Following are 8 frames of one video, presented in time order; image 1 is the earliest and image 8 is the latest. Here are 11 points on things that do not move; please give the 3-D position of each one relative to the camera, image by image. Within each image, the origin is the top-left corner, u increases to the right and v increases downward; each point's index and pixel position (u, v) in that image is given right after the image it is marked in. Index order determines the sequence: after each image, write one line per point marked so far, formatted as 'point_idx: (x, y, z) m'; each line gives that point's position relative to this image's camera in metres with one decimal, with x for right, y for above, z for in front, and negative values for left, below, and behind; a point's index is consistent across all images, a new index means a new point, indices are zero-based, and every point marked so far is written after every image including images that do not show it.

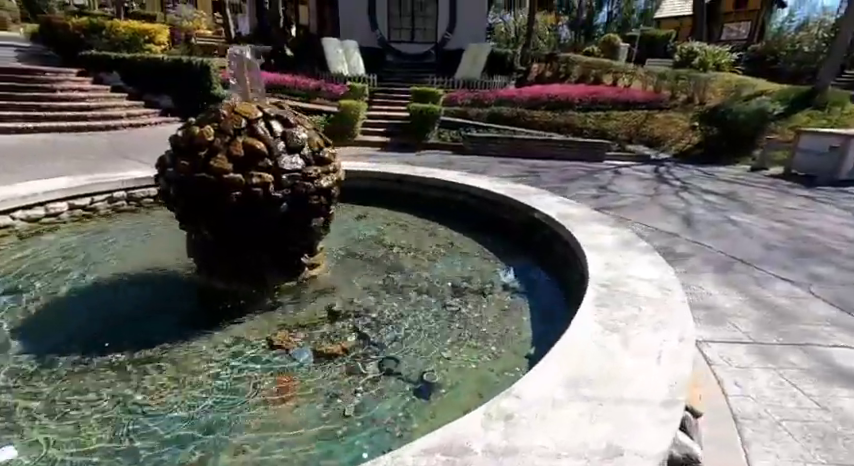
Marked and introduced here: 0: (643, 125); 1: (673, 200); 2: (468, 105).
0: (+6.3, +3.2, +12.3) m
1: (+3.8, +0.5, +6.5) m
2: (+1.2, +4.0, +13.2) m
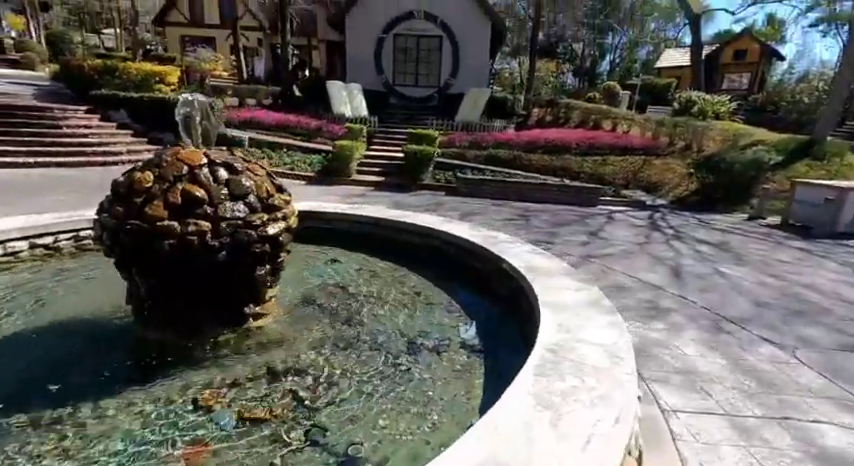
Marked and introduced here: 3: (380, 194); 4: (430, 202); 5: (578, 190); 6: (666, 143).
0: (+6.3, +1.8, +12.3) m
1: (+3.5, -0.2, +6.3) m
2: (+1.2, +2.8, +13.3) m
3: (-1.0, +0.9, +9.3) m
4: (+0.1, +0.7, +9.0) m
5: (+3.5, +1.0, +9.7) m
6: (+7.9, +3.0, +13.9) m
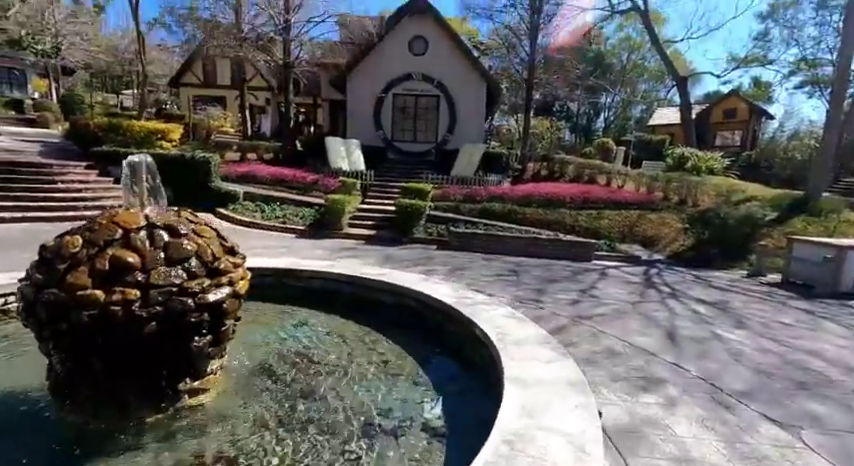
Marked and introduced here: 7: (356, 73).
0: (+6.1, +0.2, +12.2) m
1: (+3.3, -1.1, +6.1) m
2: (+1.0, +1.0, +13.4) m
3: (-1.2, -0.3, +9.2) m
4: (-0.2, -0.5, +8.8) m
5: (+3.3, -0.2, +9.6) m
6: (+7.7, +1.2, +13.9) m
7: (-3.2, +7.1, +18.7) m
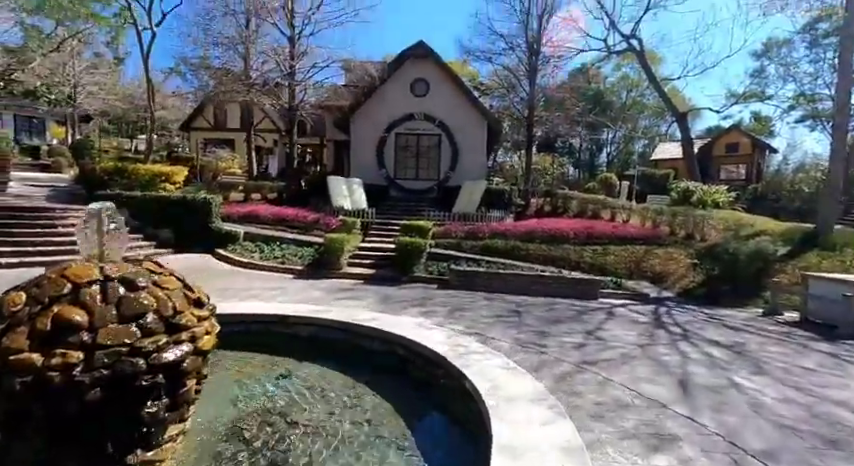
0: (+6.1, -0.8, +11.9) m
1: (+3.3, -1.6, +5.7) m
2: (+1.1, -0.1, +13.2) m
3: (-1.2, -1.2, +9.0) m
4: (-0.2, -1.3, +8.5) m
5: (+3.3, -1.1, +9.3) m
6: (+7.8, 0.0, +13.7) m
7: (-3.1, +5.4, +19.1) m
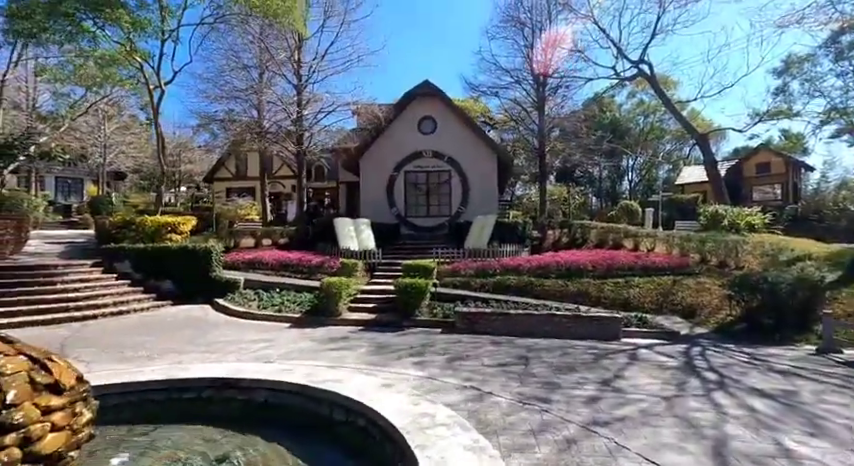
0: (+6.3, -1.5, +10.8) m
1: (+3.1, -2.0, +4.8) m
2: (+1.3, -1.3, +12.5) m
3: (-1.2, -2.0, +8.3) m
4: (-0.1, -2.1, +7.8) m
5: (+3.3, -1.8, +8.4) m
6: (+8.0, -0.8, +12.6) m
7: (-2.7, +3.5, +19.1) m
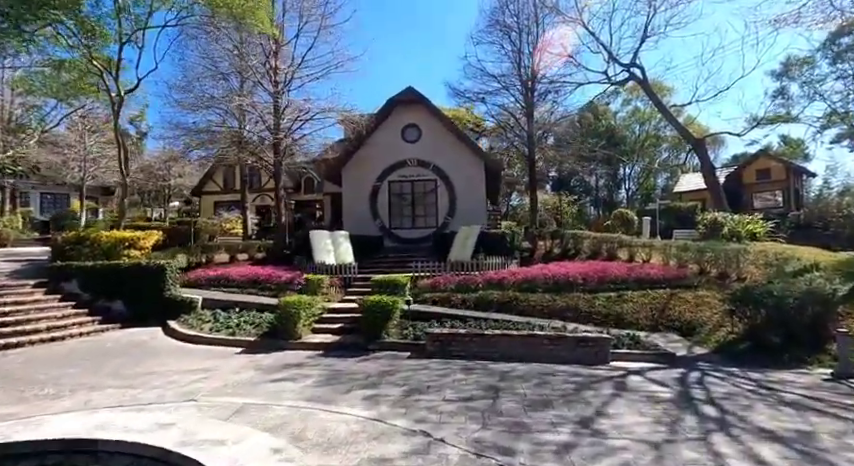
0: (+5.7, -1.8, +9.9) m
1: (+2.5, -2.1, +3.8) m
2: (+0.7, -1.6, +11.6) m
3: (-1.8, -2.3, +7.4) m
4: (-0.8, -2.3, +6.9) m
5: (+2.7, -1.9, +7.5) m
6: (+7.4, -1.1, +11.6) m
7: (-3.4, +3.0, +18.3) m
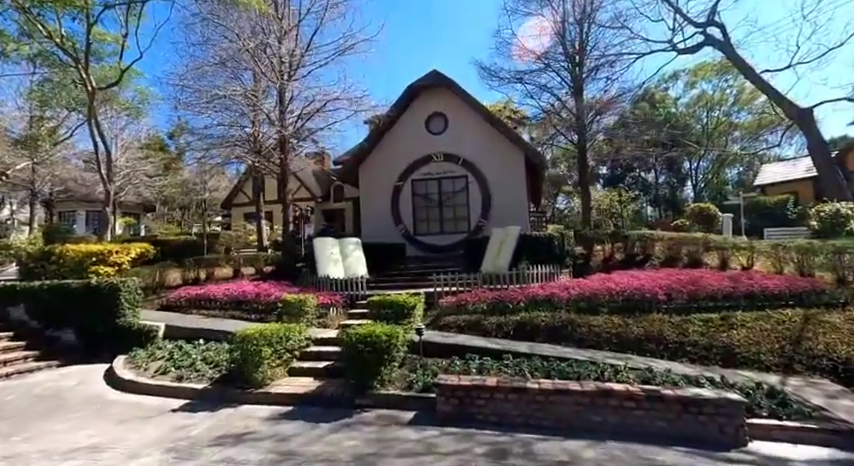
0: (+6.0, -1.6, +6.6) m
1: (+2.2, -1.9, +0.9) m
2: (+1.2, -1.7, +8.8) m
3: (-1.7, -2.3, +4.9) m
4: (-0.7, -2.3, +4.3) m
5: (+2.8, -1.8, +4.5) m
6: (+7.9, -1.0, +8.2) m
7: (-2.3, +2.6, +16.0) m
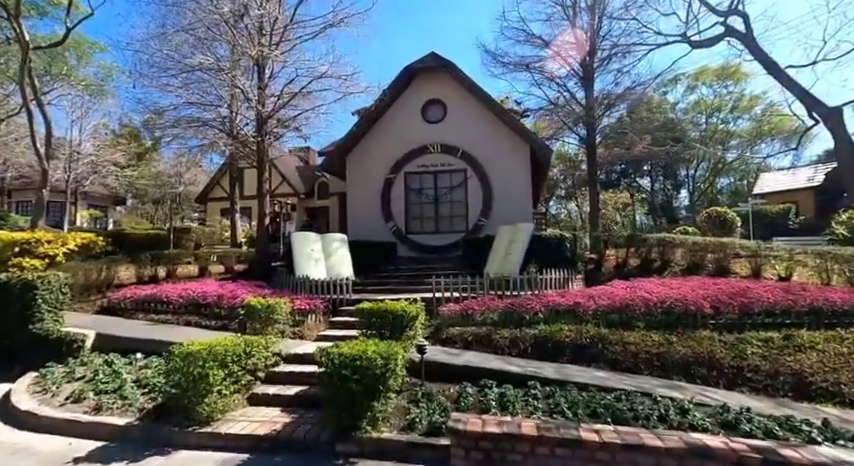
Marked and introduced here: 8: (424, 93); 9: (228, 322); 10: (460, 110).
0: (+6.0, -1.7, +5.3) m
1: (+2.4, -1.8, -0.6) m
2: (+1.2, -1.6, +7.3) m
3: (-1.6, -2.1, +3.3) m
4: (-0.6, -2.1, +2.7) m
5: (+2.9, -1.8, +3.0) m
6: (+7.9, -1.1, +6.9) m
7: (-2.5, +2.7, +14.4) m
8: (0.0, +4.8, +14.3) m
9: (-3.6, -1.6, +7.5) m
10: (+1.1, +4.1, +14.1) m
